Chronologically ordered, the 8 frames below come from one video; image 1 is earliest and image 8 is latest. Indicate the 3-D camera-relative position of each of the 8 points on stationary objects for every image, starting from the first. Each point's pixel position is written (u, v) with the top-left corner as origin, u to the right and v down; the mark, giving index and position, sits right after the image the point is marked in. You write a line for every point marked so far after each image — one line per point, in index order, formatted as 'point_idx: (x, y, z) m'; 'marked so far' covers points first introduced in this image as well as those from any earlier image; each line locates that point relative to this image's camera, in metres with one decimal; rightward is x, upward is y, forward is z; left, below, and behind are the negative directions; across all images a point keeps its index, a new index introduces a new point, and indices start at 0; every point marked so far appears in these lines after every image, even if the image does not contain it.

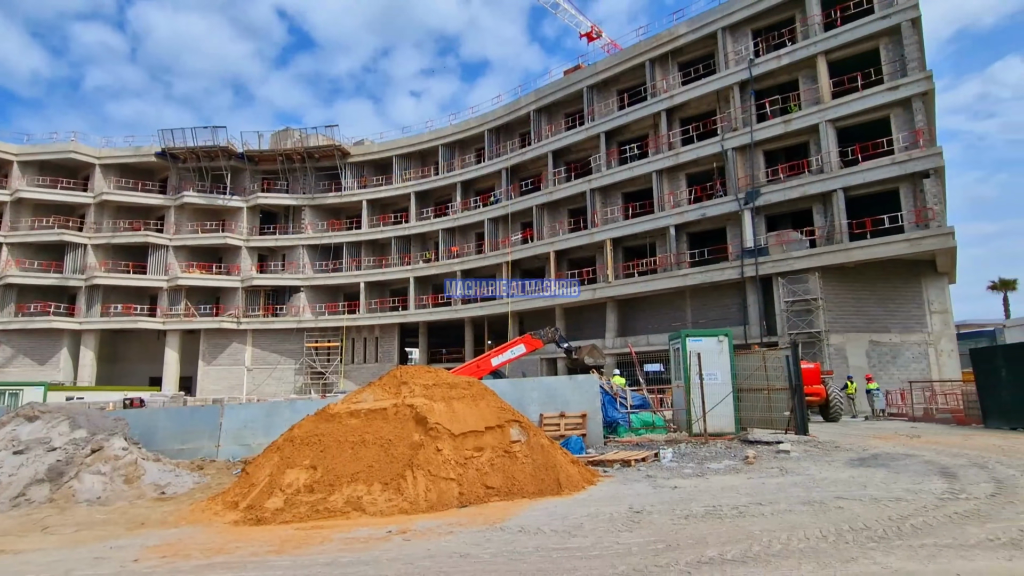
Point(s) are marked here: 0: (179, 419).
0: (-7.1, -2.8, +12.6) m
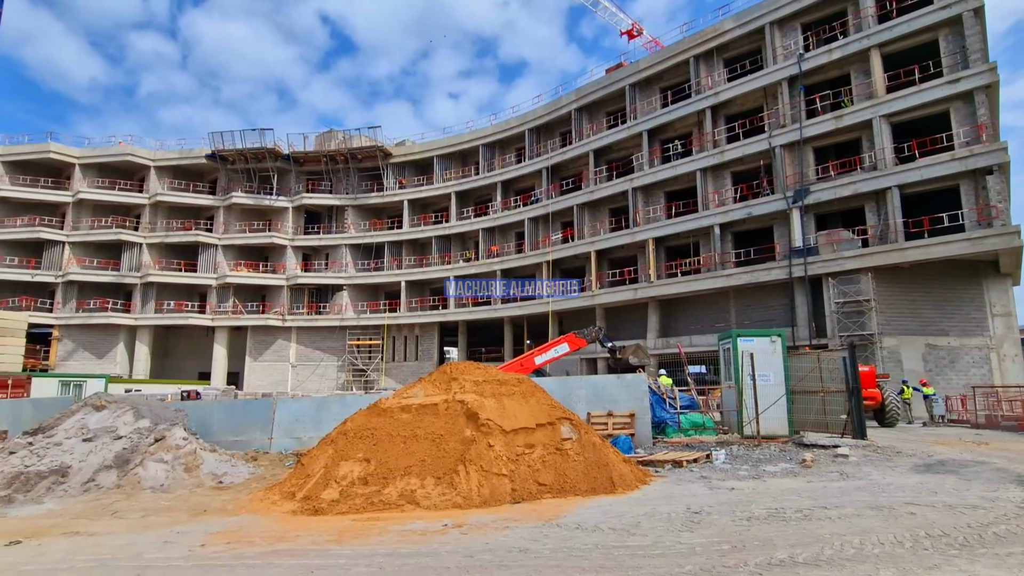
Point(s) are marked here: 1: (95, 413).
0: (-6.1, -2.7, +13.0) m
1: (-8.0, -2.4, +11.4) m
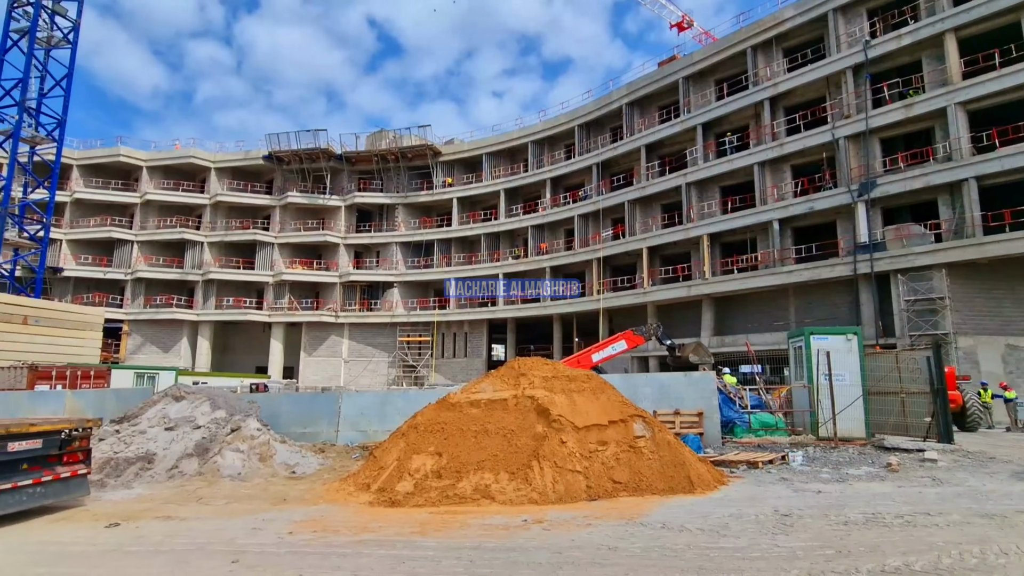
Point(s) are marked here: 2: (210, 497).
0: (-4.8, -2.6, +13.3) m
1: (-6.7, -2.3, +11.8) m
2: (-4.4, -3.1, +8.7) m
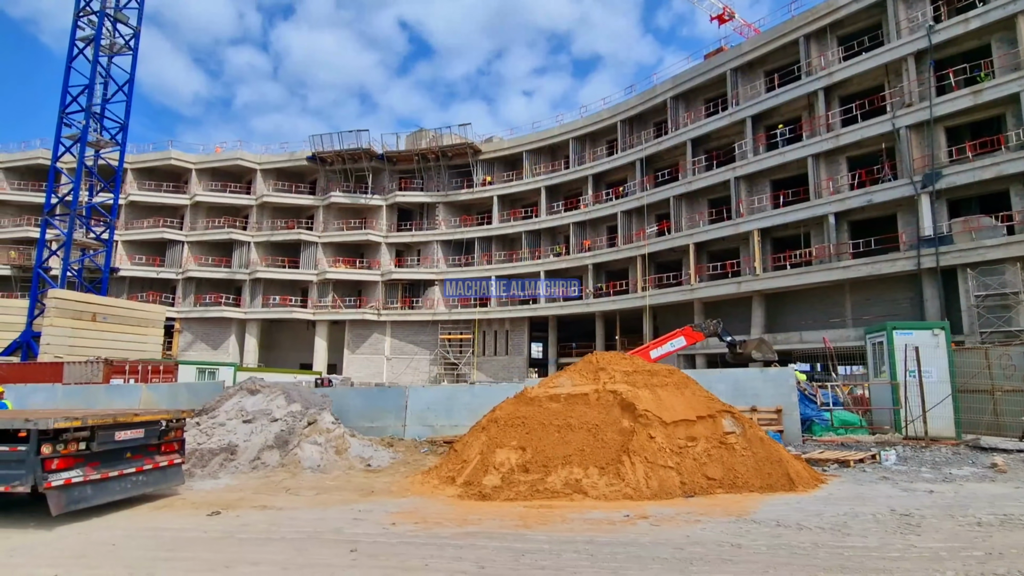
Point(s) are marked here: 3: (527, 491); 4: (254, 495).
0: (-3.3, -2.5, +13.5) m
1: (-5.3, -2.2, +12.1) m
2: (-3.2, -3.0, +8.8) m
3: (+0.2, -2.6, +7.7) m
4: (-3.7, -3.0, +8.5) m
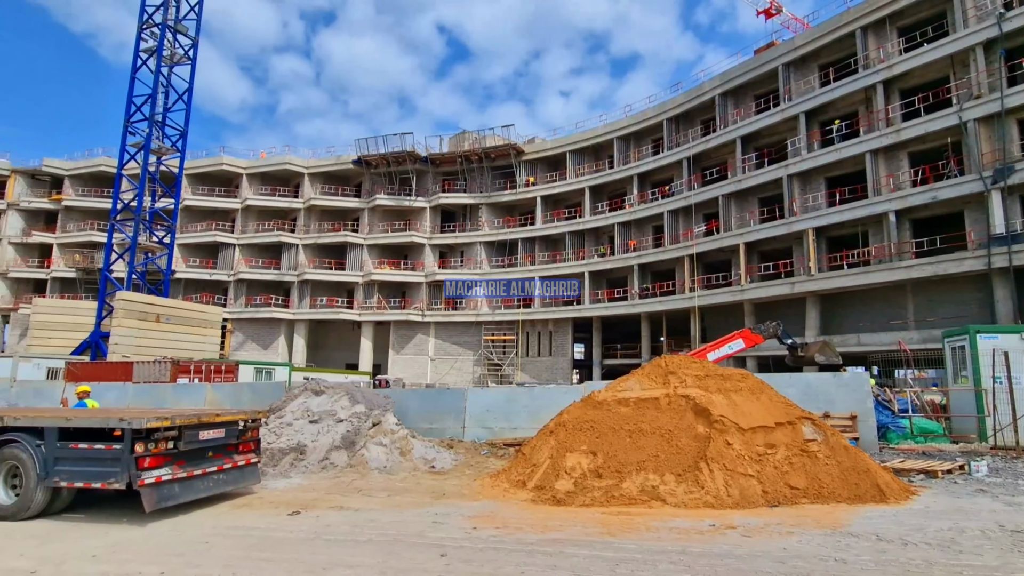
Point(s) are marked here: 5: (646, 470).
0: (-1.9, -2.6, +13.6) m
1: (-4.1, -2.3, +12.3) m
2: (-2.1, -3.0, +8.9) m
3: (+1.2, -2.7, +7.6) m
4: (-2.7, -3.0, +8.6) m
5: (+1.8, -2.4, +7.9) m
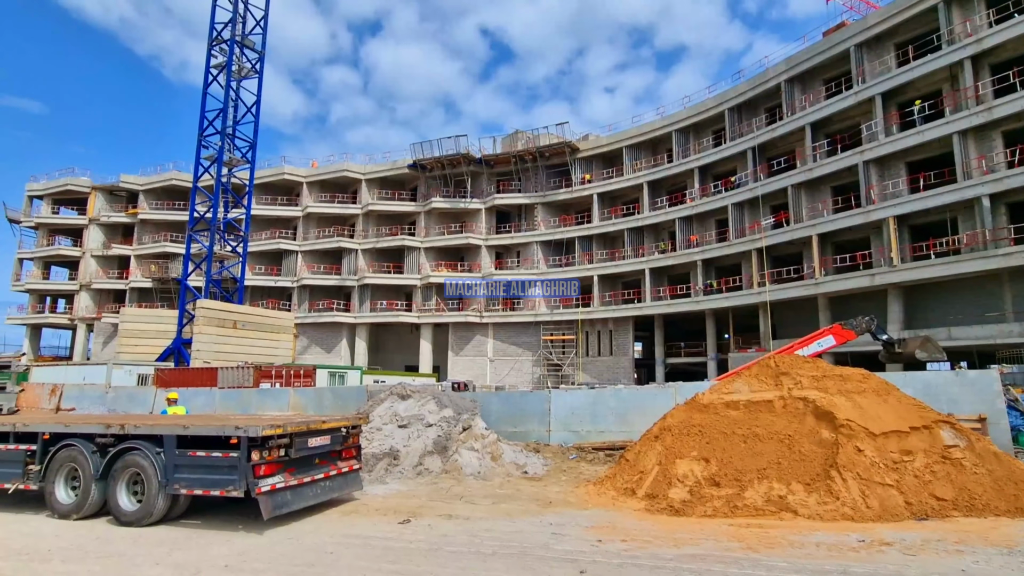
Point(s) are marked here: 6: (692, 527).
0: (0.0, -2.6, +13.4) m
1: (-2.3, -2.3, +12.3) m
2: (-0.6, -3.1, +8.8) m
3: (+2.6, -2.7, +7.2) m
4: (-1.2, -3.1, +8.5) m
5: (+3.2, -2.4, +7.4) m
6: (+2.0, -2.7, +6.6) m
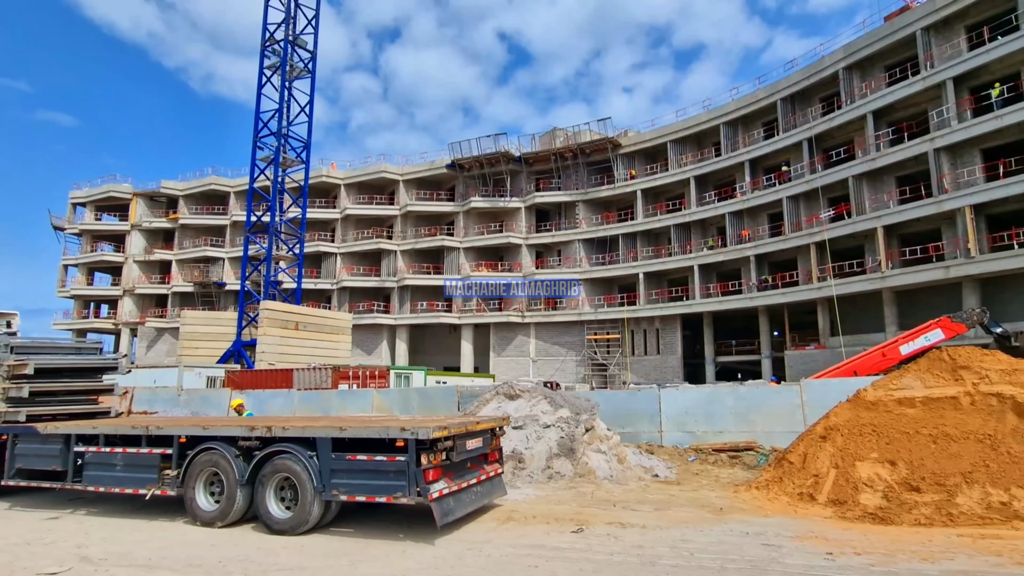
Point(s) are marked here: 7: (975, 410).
0: (+2.2, -2.5, +12.8) m
1: (0.0, -2.2, +11.8) m
2: (+1.5, -3.0, +8.2) m
3: (+4.6, -2.5, +6.5) m
4: (+1.0, -2.9, +7.9) m
5: (+5.3, -2.2, +6.7) m
6: (+4.1, -2.5, +6.0) m
7: (+5.9, -1.5, +7.5) m
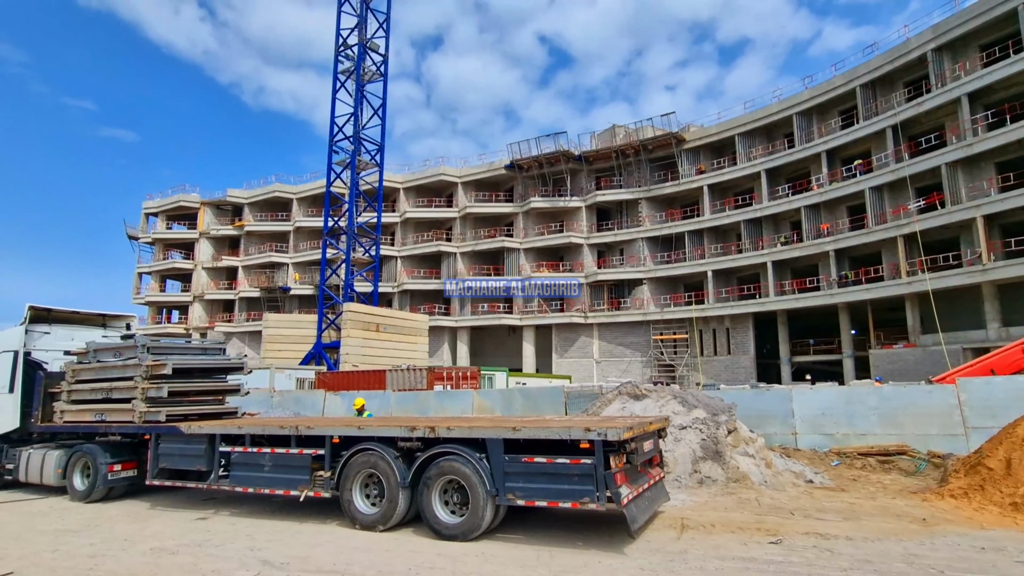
0: (+4.7, -2.4, +12.1) m
1: (+2.4, -2.2, +11.2) m
2: (+3.7, -2.8, +7.6) m
3: (+6.6, -2.3, +5.6) m
4: (+3.1, -2.8, +7.3) m
5: (+7.3, -2.0, +5.8) m
6: (+6.0, -2.3, +5.2) m
7: (+7.9, -1.3, +6.5) m
